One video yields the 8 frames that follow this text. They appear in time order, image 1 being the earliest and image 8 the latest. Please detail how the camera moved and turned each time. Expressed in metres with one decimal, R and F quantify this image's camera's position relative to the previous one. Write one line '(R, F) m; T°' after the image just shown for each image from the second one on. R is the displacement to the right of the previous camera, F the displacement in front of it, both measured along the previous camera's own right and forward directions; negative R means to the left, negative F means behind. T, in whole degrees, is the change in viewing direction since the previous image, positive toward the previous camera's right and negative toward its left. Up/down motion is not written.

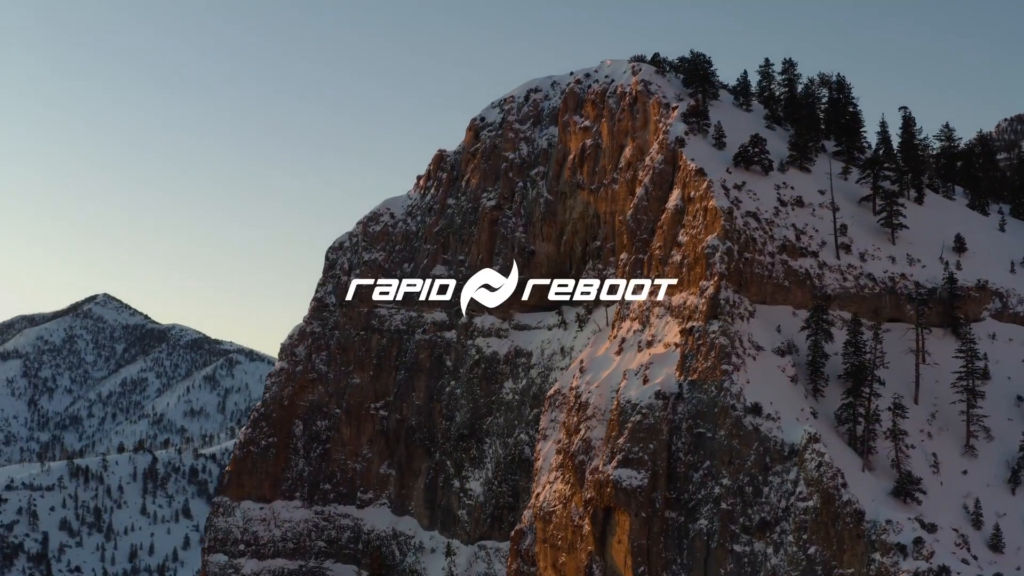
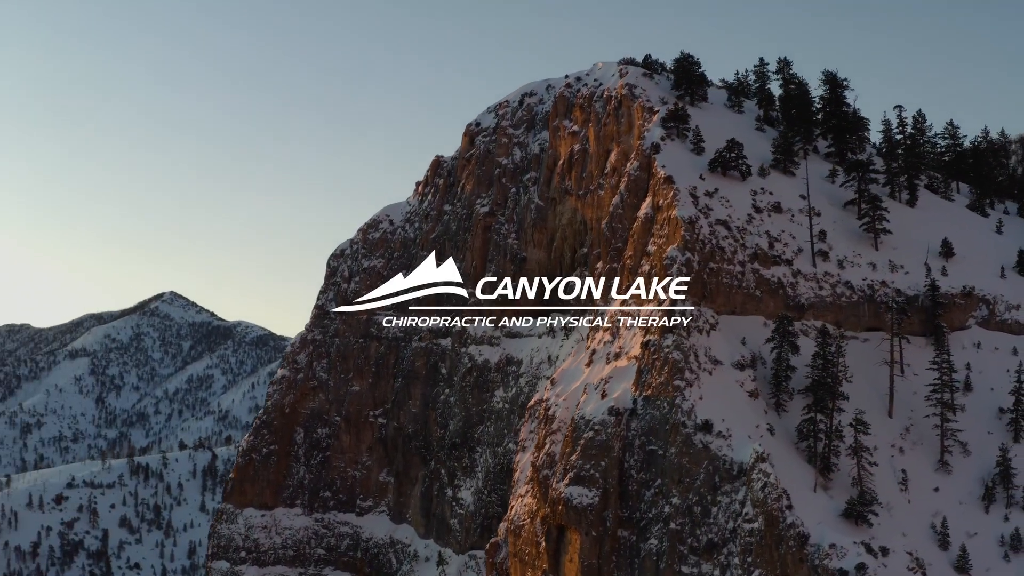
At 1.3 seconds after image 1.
(+5.8, +1.0) m; -3°
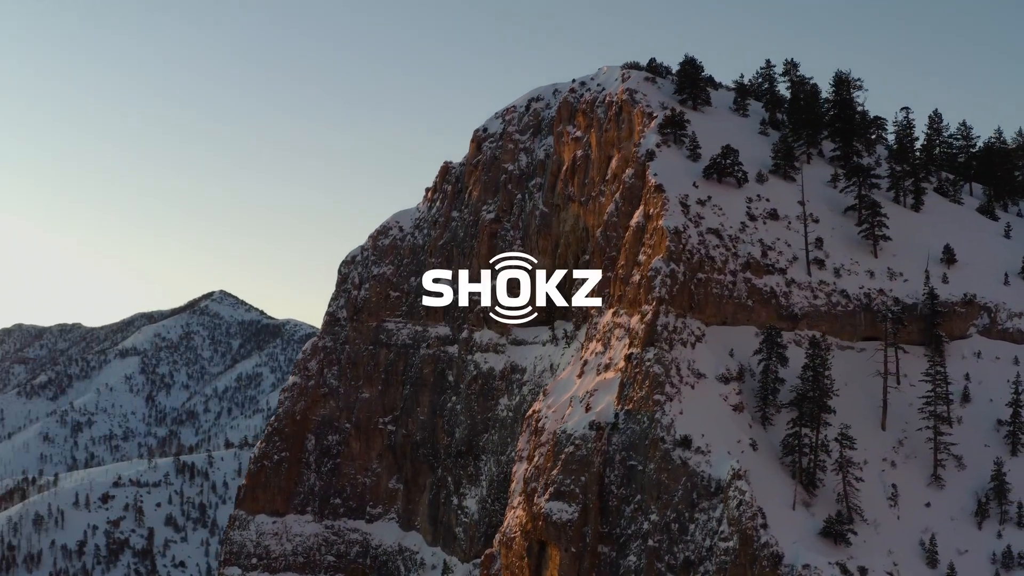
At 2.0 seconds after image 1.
(+3.4, +0.5) m; -2°
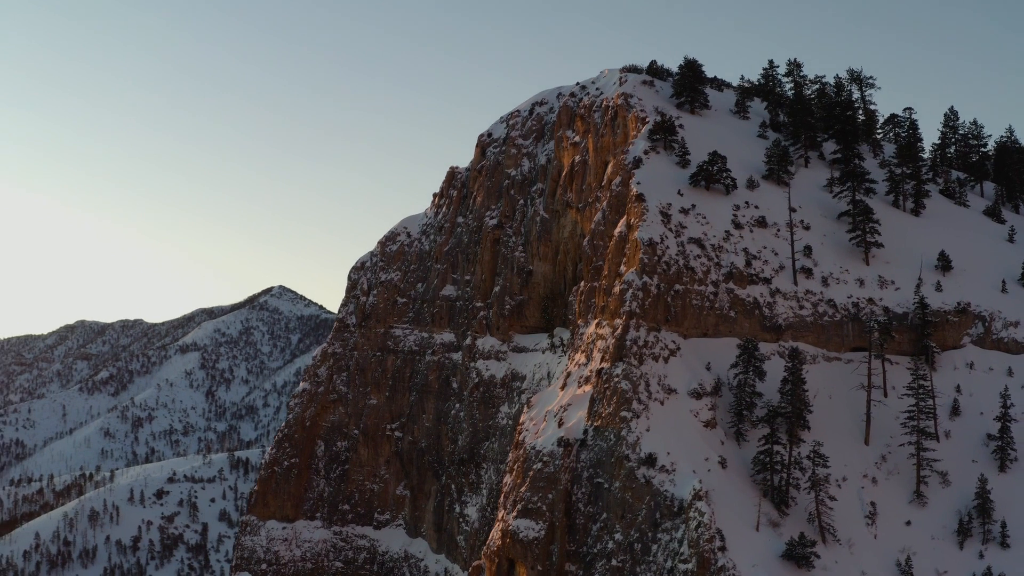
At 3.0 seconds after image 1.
(+4.5, +0.7) m; -3°
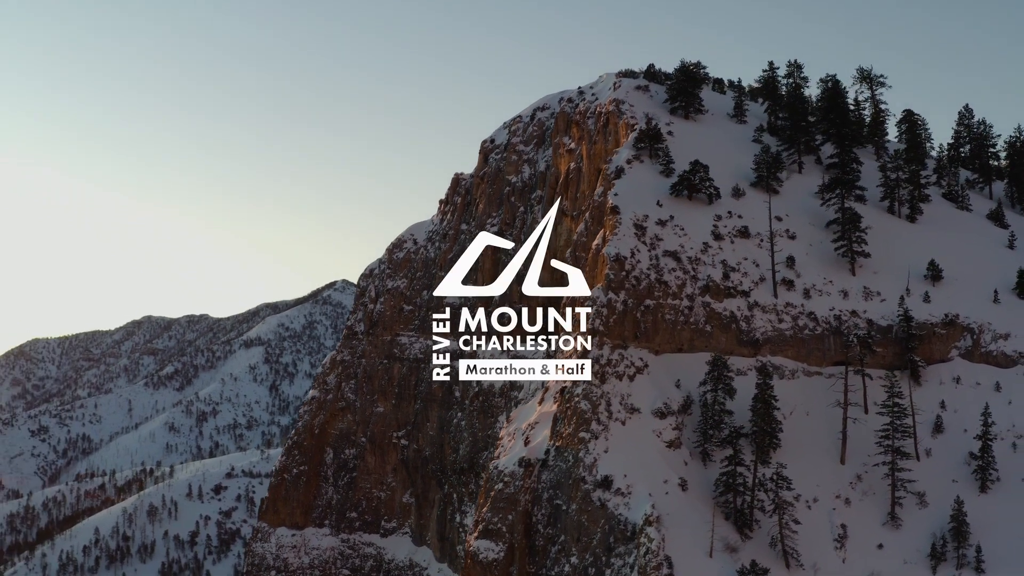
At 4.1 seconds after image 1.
(+5.1, +0.8) m; -3°
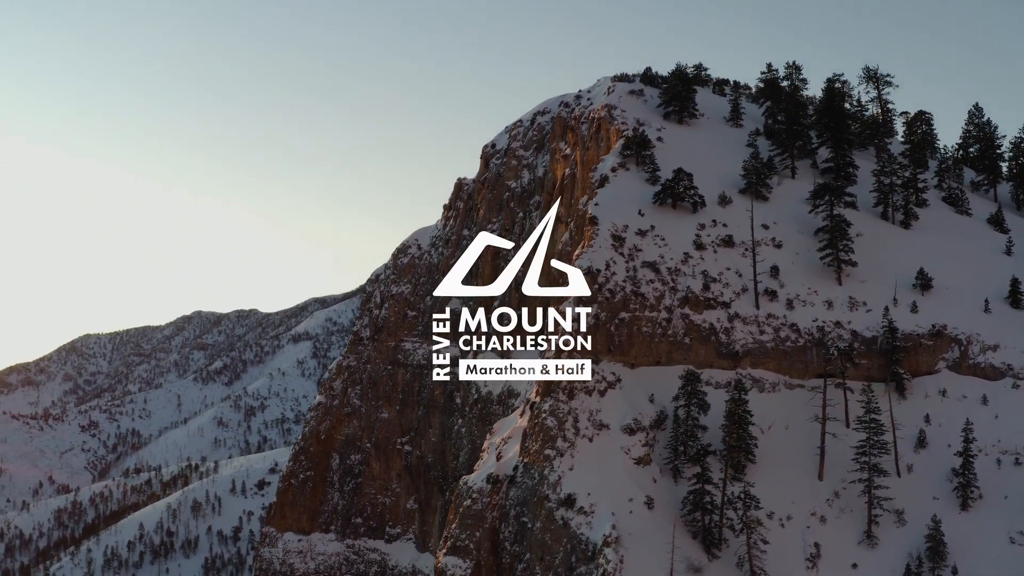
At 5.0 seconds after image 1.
(+3.9, +0.6) m; -2°
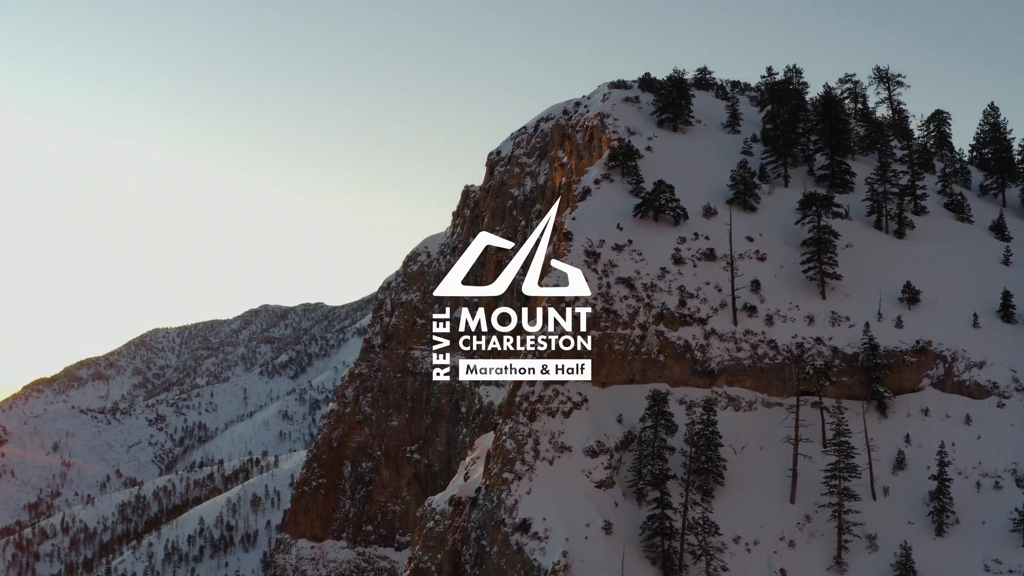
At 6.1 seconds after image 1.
(+5.0, +0.7) m; -3°
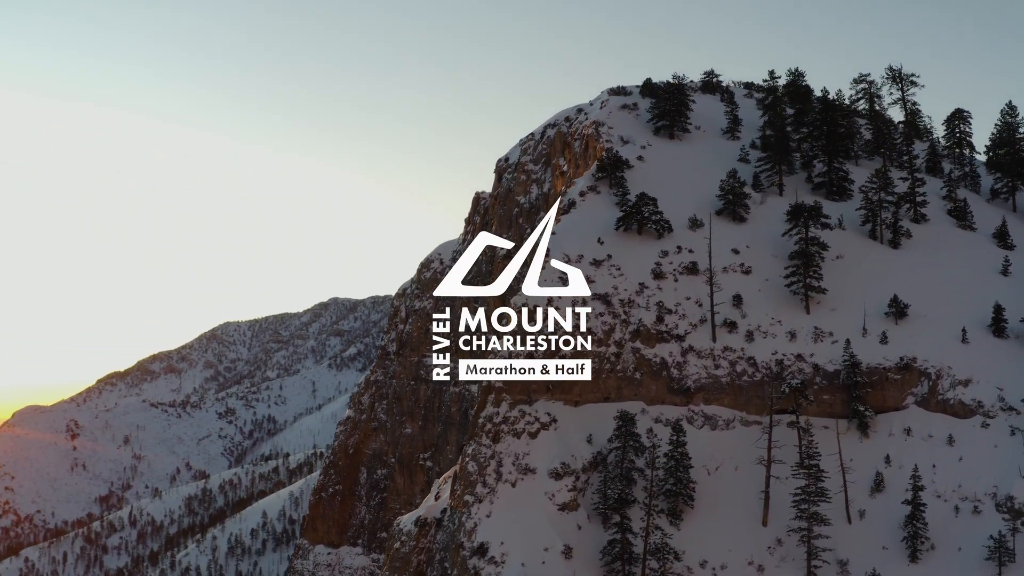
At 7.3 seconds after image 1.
(+5.0, +0.5) m; -3°
